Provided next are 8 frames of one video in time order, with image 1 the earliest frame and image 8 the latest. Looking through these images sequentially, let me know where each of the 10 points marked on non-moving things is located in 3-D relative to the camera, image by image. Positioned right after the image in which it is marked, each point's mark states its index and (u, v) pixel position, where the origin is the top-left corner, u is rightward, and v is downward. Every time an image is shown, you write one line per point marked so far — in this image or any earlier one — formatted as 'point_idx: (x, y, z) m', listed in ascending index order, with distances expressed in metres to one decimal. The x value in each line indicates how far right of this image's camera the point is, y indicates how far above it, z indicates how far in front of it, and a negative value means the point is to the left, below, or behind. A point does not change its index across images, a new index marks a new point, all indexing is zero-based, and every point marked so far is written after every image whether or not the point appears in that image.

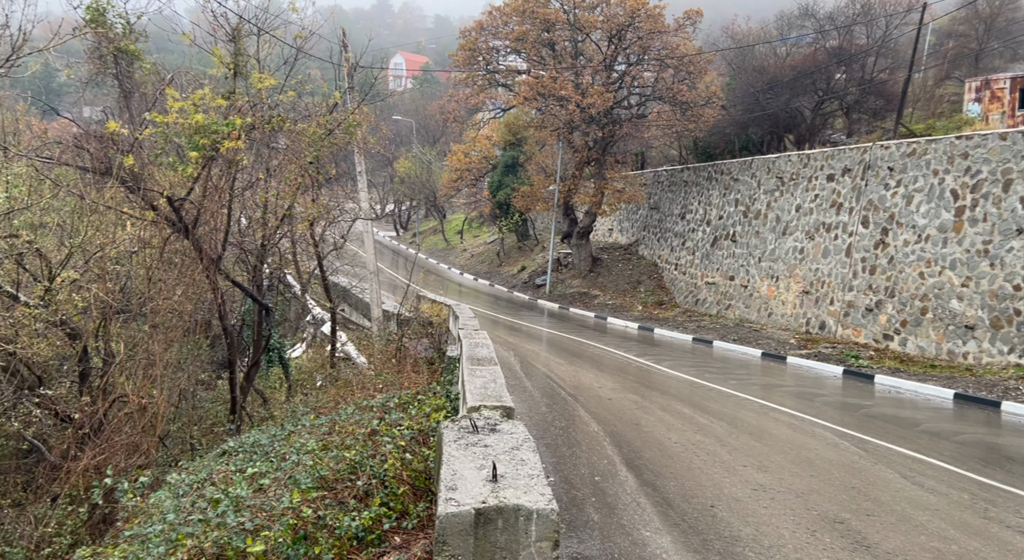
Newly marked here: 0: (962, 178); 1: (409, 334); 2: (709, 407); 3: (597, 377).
0: (+8.1, +1.8, +15.6) m
1: (-1.9, -1.0, +16.5) m
2: (+2.5, -1.6, +10.9) m
3: (+1.3, -1.5, +12.9) m
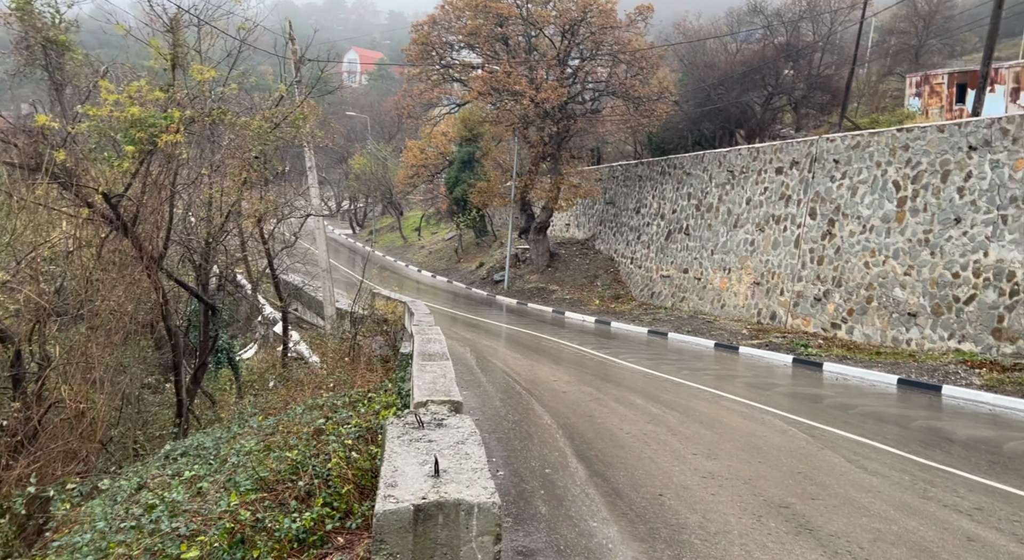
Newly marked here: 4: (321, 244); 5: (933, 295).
0: (+7.2, +2.0, +15.9) m
1: (-2.8, -1.0, +16.3) m
2: (+1.9, -1.5, +11.0) m
3: (+0.6, -1.4, +12.9) m
4: (-4.1, +0.8, +18.7) m
5: (+7.3, -0.3, +15.0) m
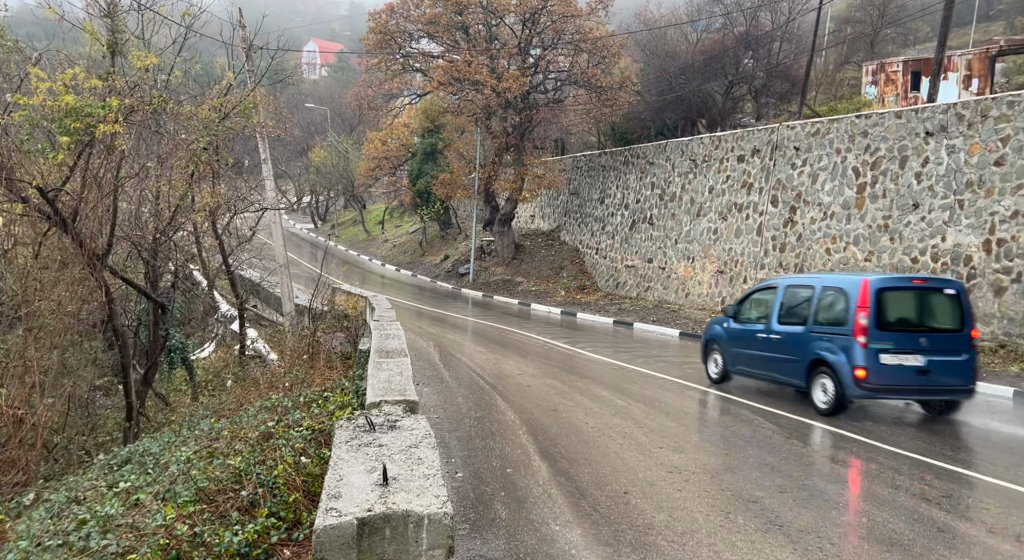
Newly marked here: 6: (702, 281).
0: (+6.5, +2.3, +15.9) m
1: (-3.5, -0.9, +16.0) m
2: (+1.5, -1.4, +10.8) m
3: (+0.1, -1.2, +12.7) m
4: (-4.9, +0.9, +18.3) m
5: (+6.6, 0.0, +15.1) m
6: (+4.4, 0.0, +20.0) m
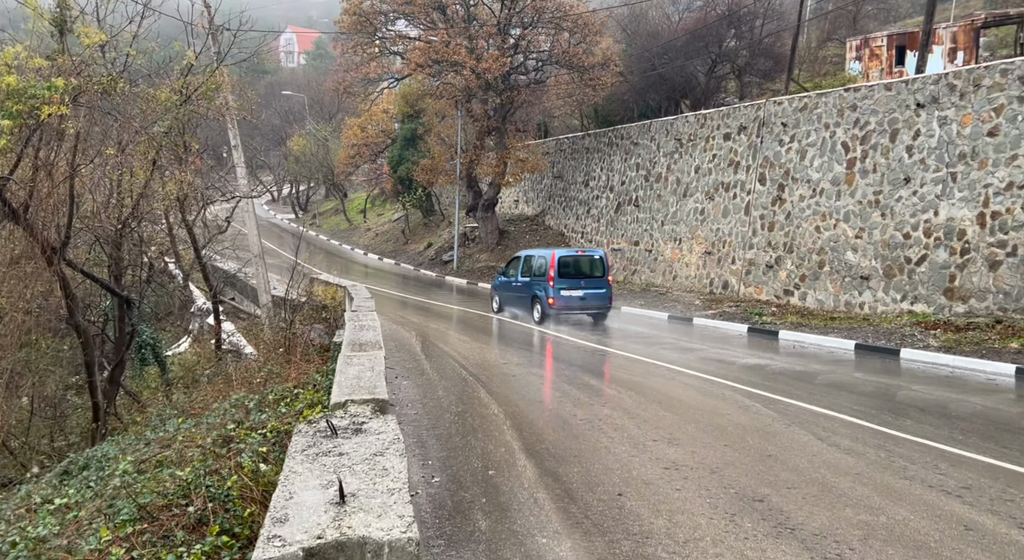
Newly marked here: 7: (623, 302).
0: (+6.1, +2.7, +15.5) m
1: (-3.7, -0.7, +15.4) m
2: (+1.3, -1.2, +10.4) m
3: (-0.1, -1.0, +12.2) m
4: (-5.3, +1.0, +17.7) m
5: (+6.3, +0.4, +14.6) m
6: (+4.1, +0.4, +19.5) m
7: (+2.6, -0.5, +19.6) m
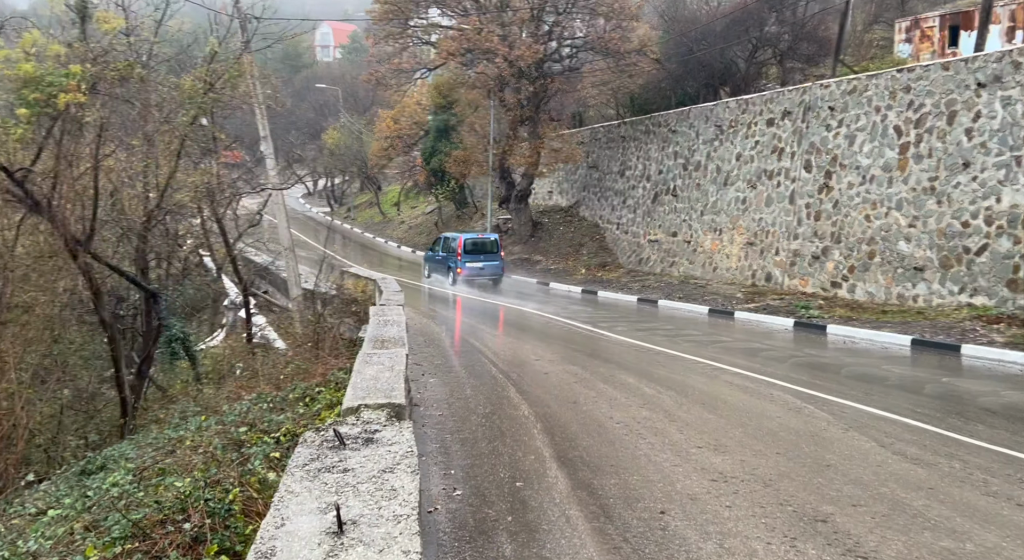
0: (+6.7, +2.8, +14.7) m
1: (-3.2, -0.6, +15.0) m
2: (+1.6, -1.1, +9.8) m
3: (+0.3, -0.9, +11.7) m
4: (-4.6, +1.2, +17.3) m
5: (+6.9, +0.5, +13.8) m
6: (+4.8, +0.5, +18.8) m
7: (+3.3, -0.3, +19.0) m
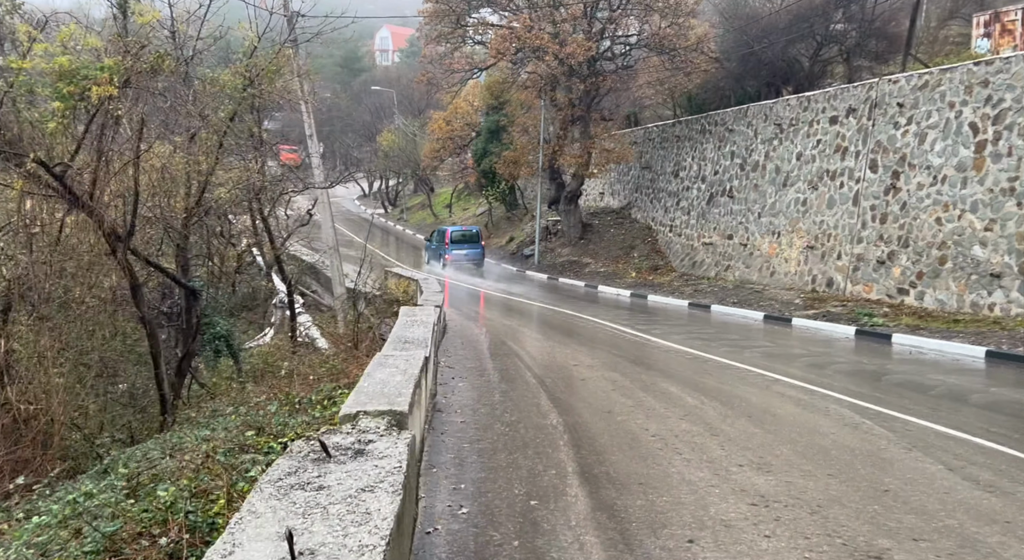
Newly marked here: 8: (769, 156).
0: (+7.4, +2.7, +13.7) m
1: (-2.4, -0.6, +14.7) m
2: (+2.0, -1.1, +9.2) m
3: (+0.8, -1.0, +11.2) m
4: (-3.7, +1.2, +17.1) m
5: (+7.5, +0.4, +12.9) m
6: (+5.8, +0.4, +18.0) m
7: (+4.3, -0.4, +18.3) m
8: (+5.7, +2.8, +19.2) m
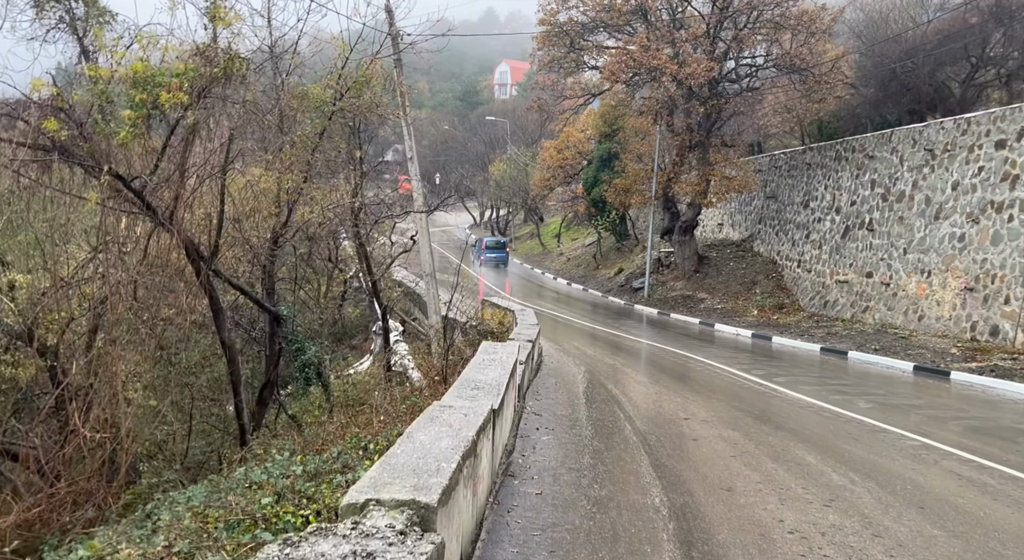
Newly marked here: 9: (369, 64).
0: (+9.0, +2.0, +11.4) m
1: (-0.8, -1.0, +13.6) m
2: (+2.9, -1.5, +7.5) m
3: (+2.0, -1.4, +9.6) m
4: (-1.7, +0.7, +16.2) m
5: (+8.9, -0.3, +10.5) m
6: (+7.8, -0.4, +15.8) m
7: (+6.3, -1.2, +16.2) m
8: (+7.9, +1.9, +17.0) m
9: (-2.1, +3.2, +12.7) m
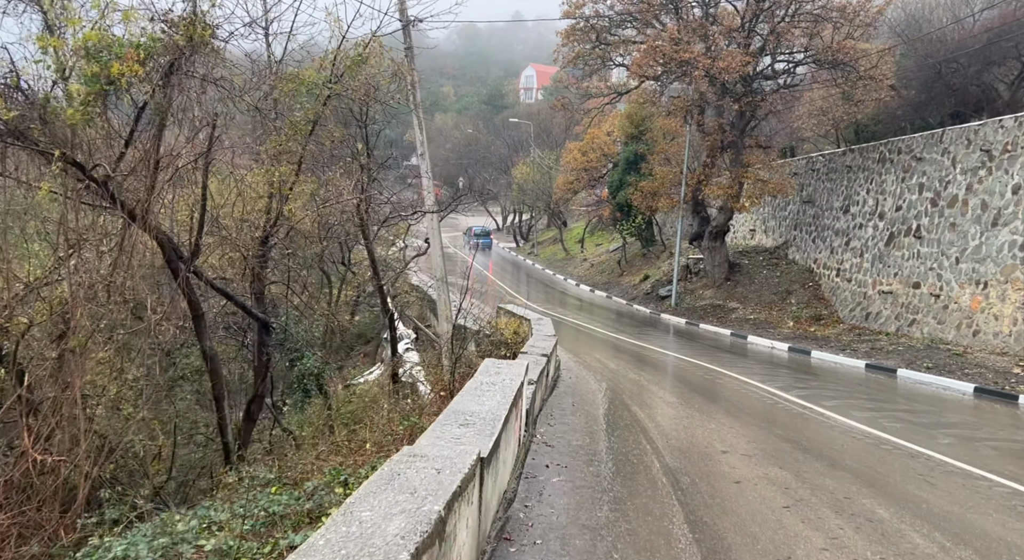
0: (+9.1, +1.8, +10.0) m
1: (-0.6, -1.1, +12.4) m
2: (+2.9, -1.6, +6.2) m
3: (+2.1, -1.5, +8.3) m
4: (-1.4, +0.6, +15.0) m
5: (+9.0, -0.4, +9.0) m
6: (+8.1, -0.6, +14.4) m
7: (+6.6, -1.4, +14.8) m
8: (+8.3, +1.7, +15.6) m
9: (-1.9, +3.1, +11.6) m
